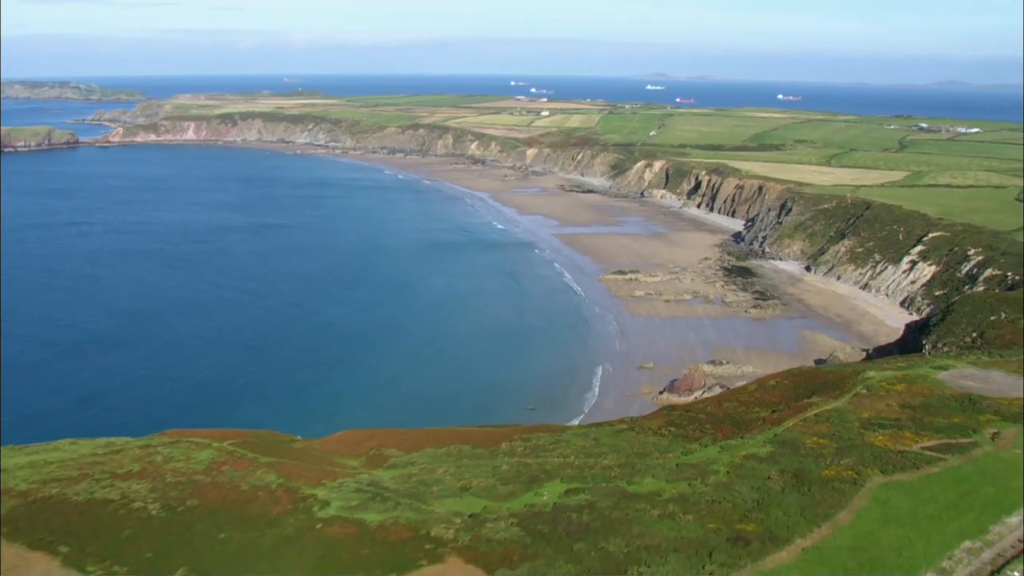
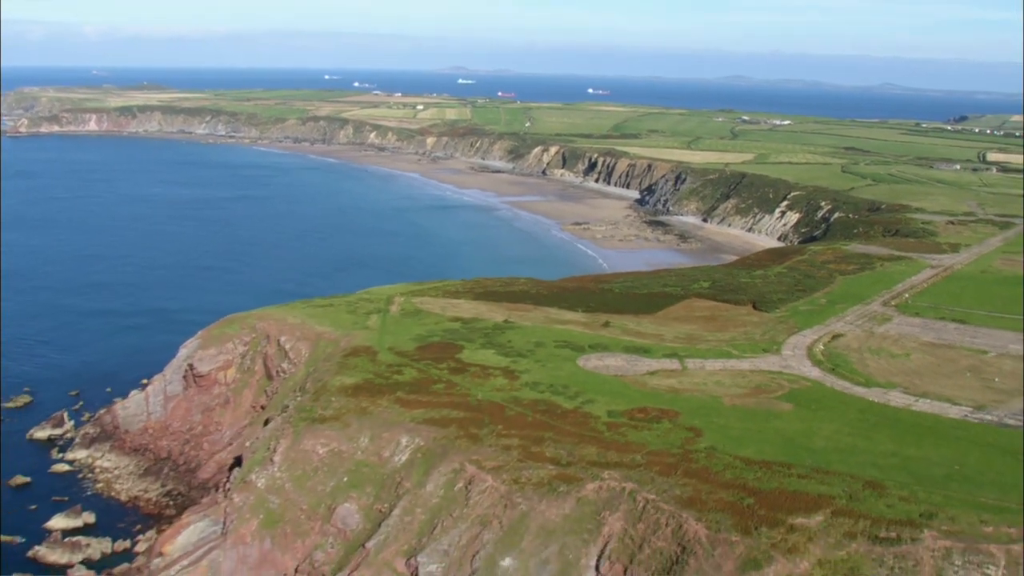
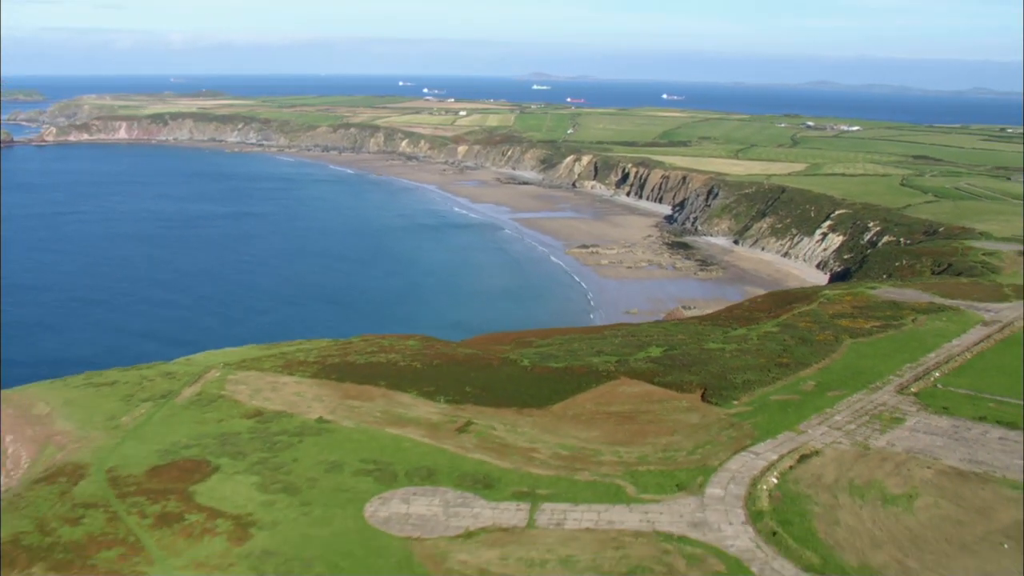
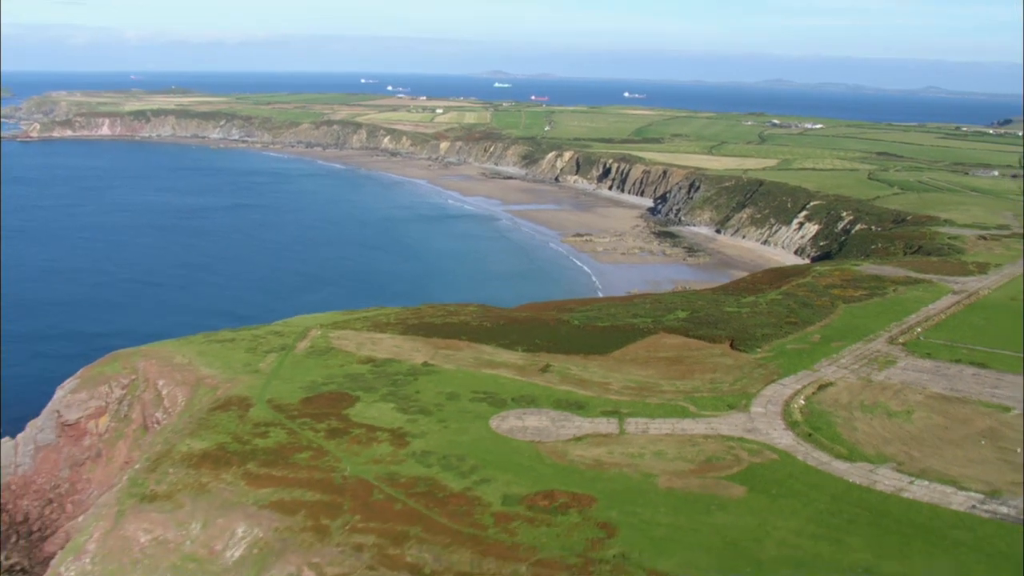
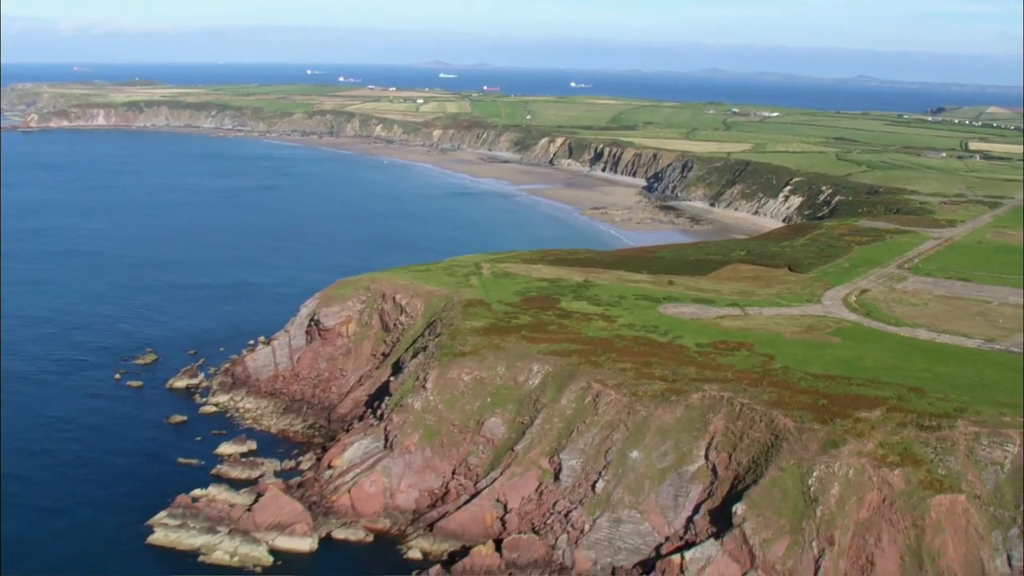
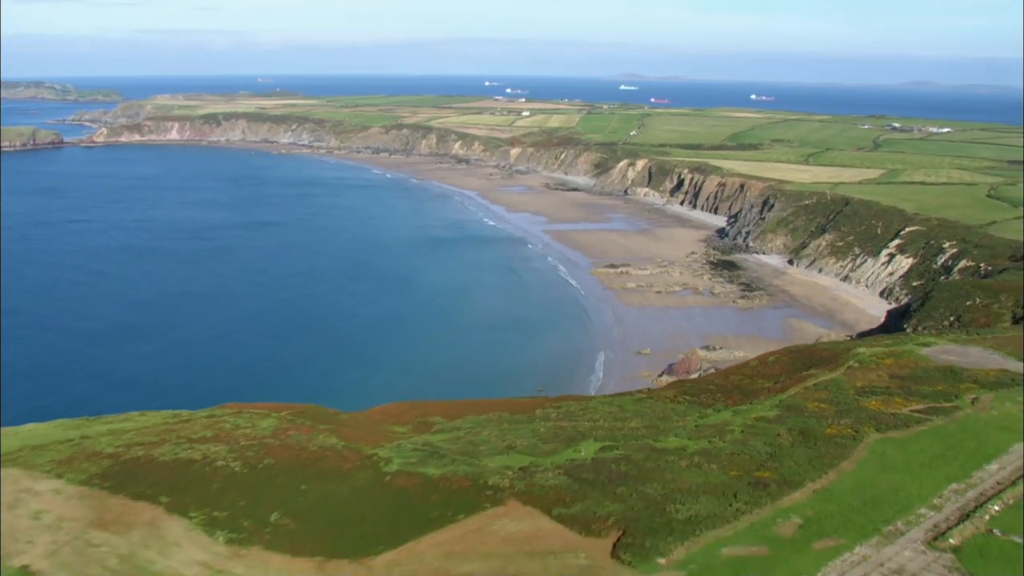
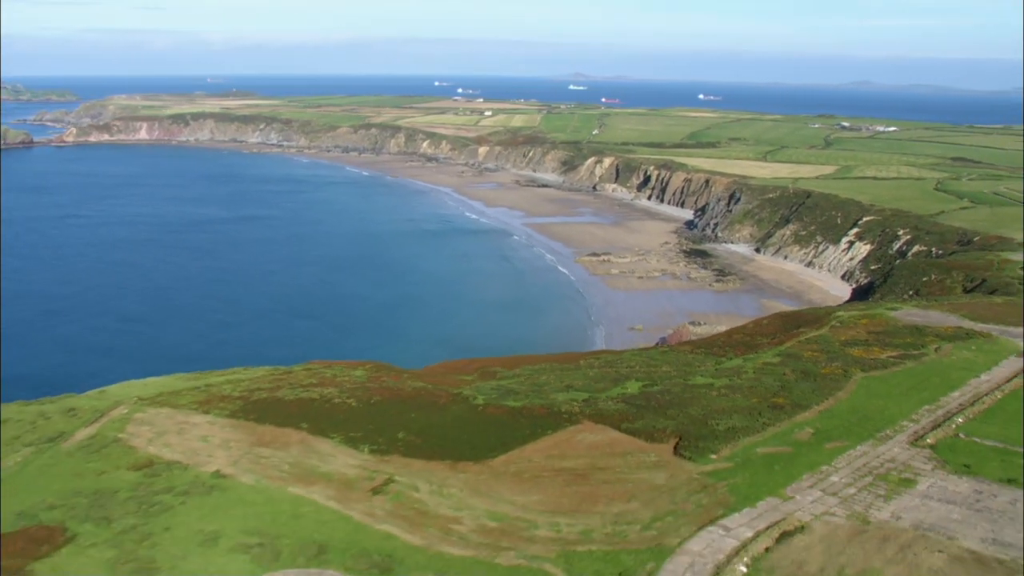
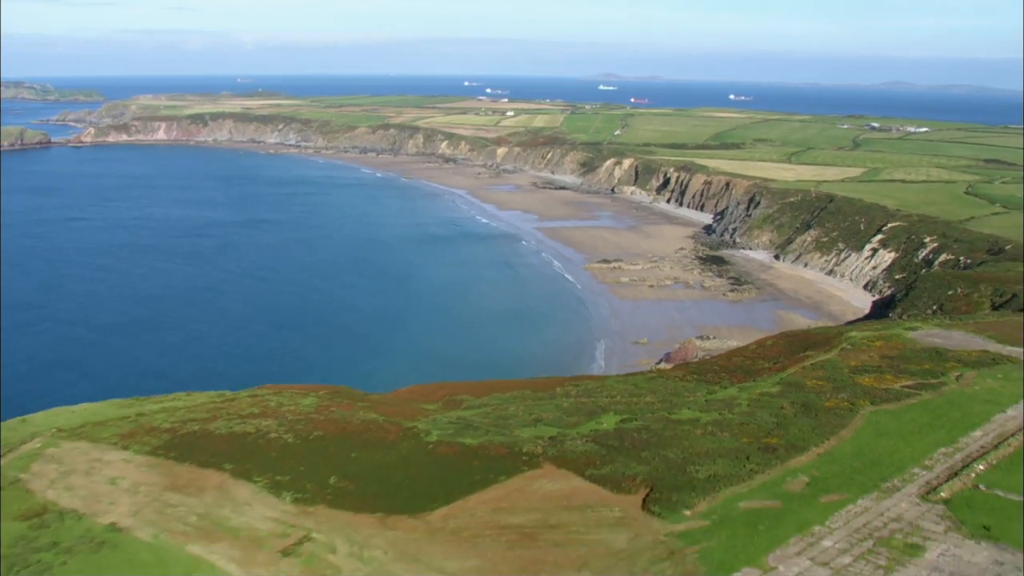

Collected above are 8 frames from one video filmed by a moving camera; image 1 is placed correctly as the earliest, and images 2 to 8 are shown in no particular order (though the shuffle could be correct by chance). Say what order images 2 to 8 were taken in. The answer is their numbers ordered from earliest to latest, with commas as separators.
6, 8, 7, 3, 4, 2, 5
